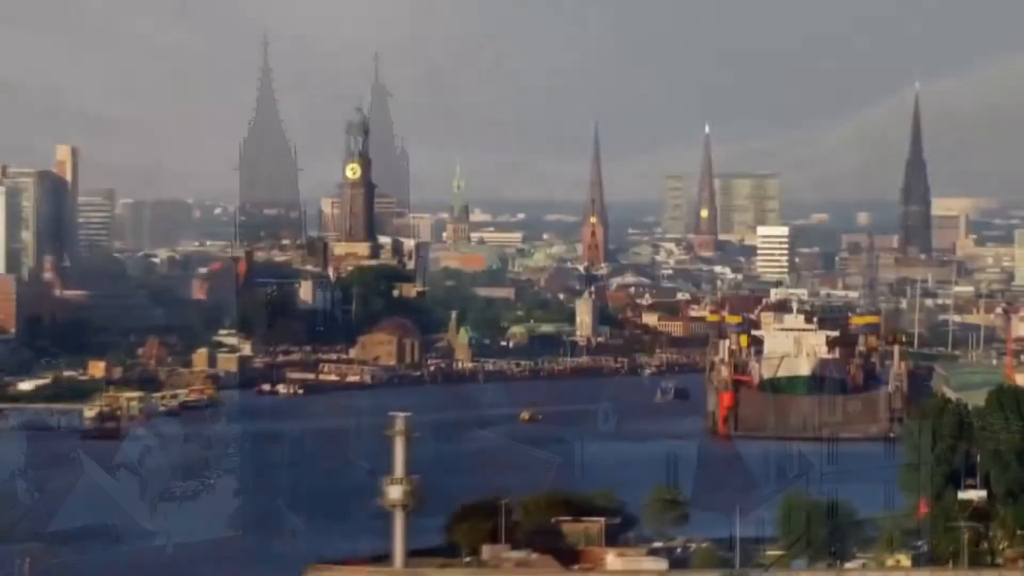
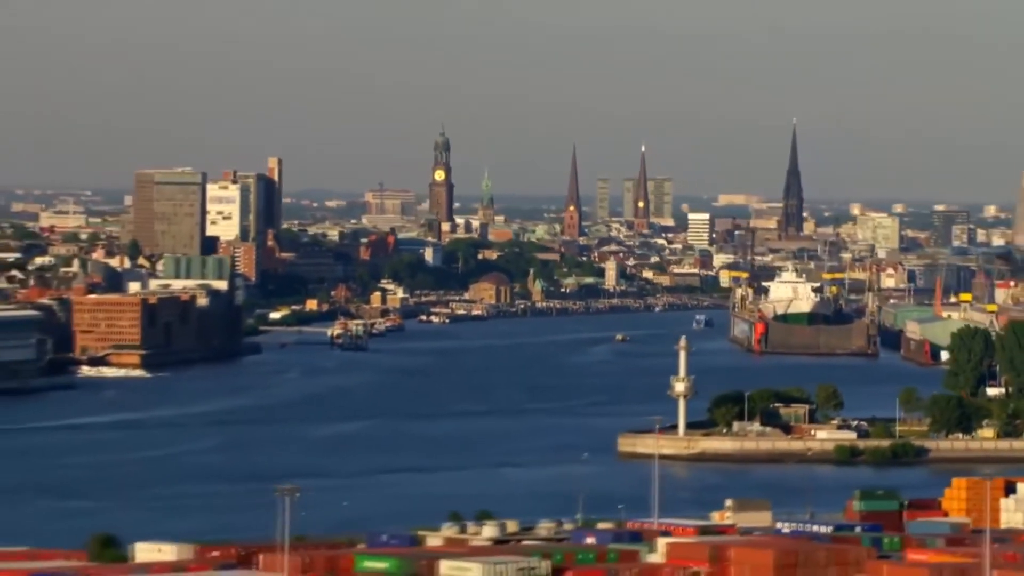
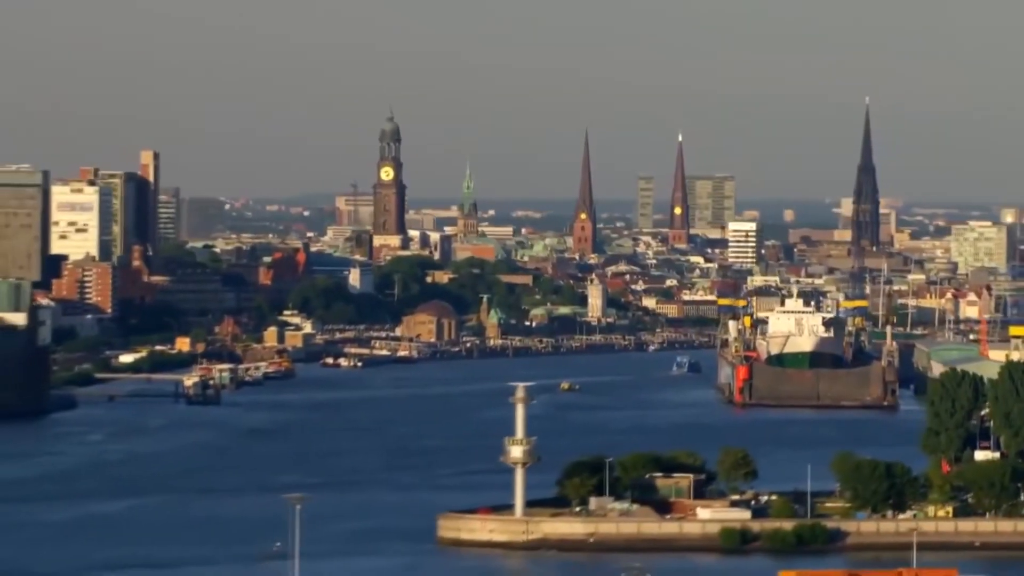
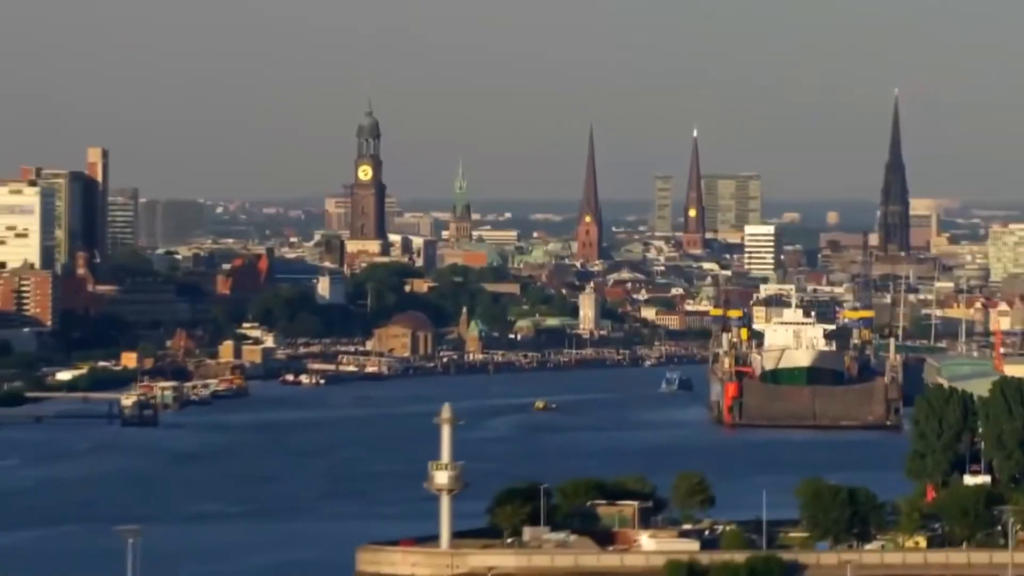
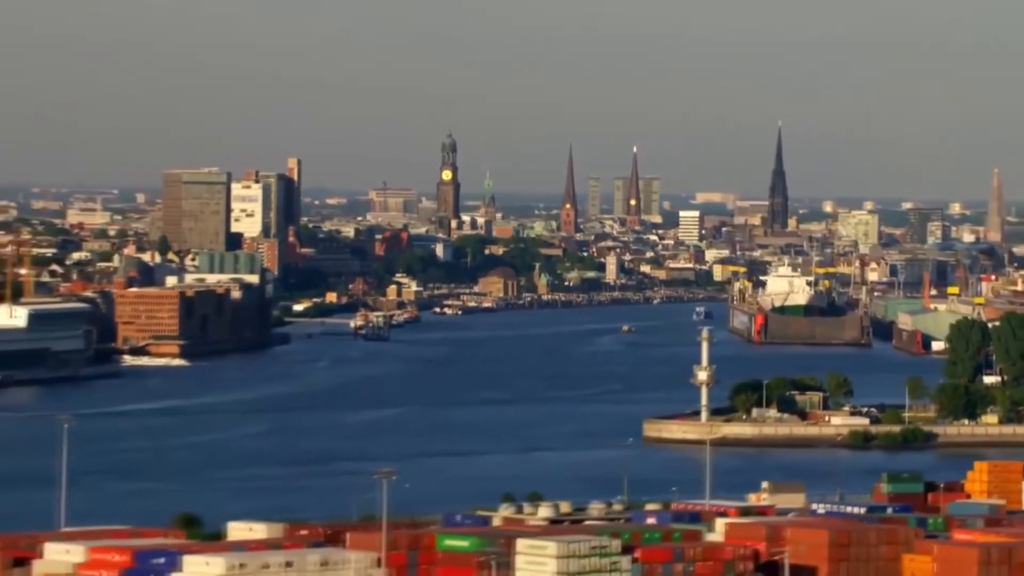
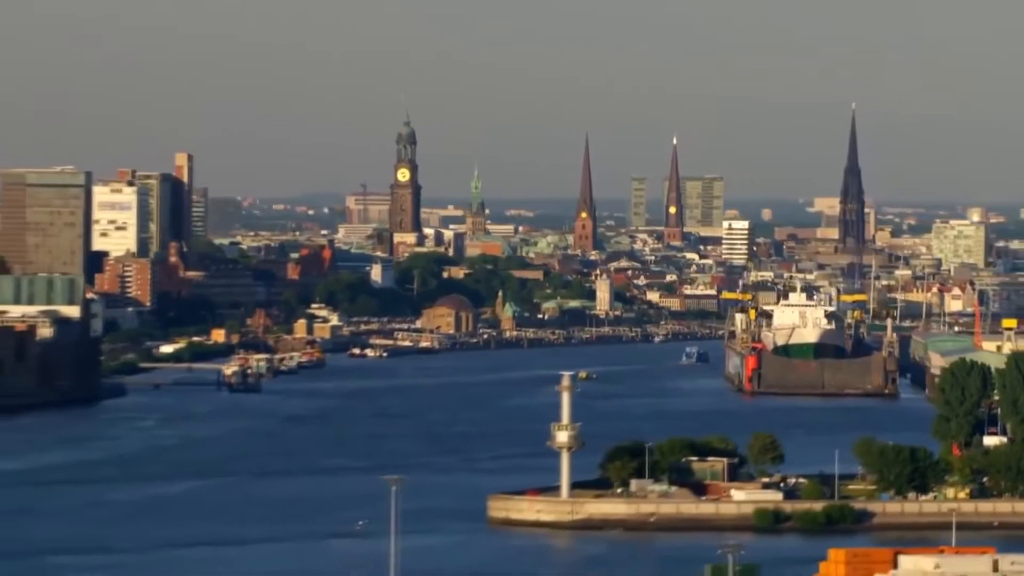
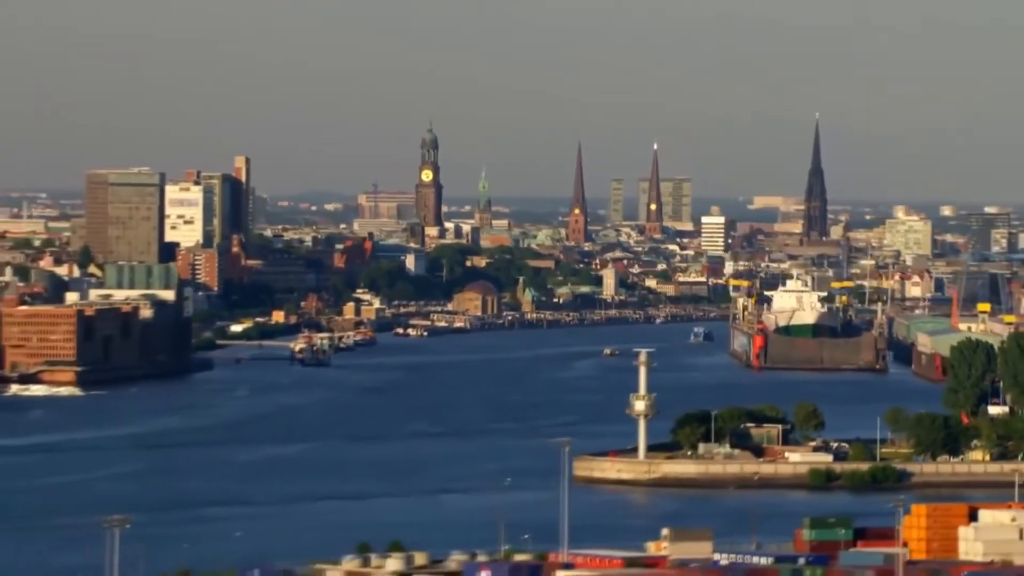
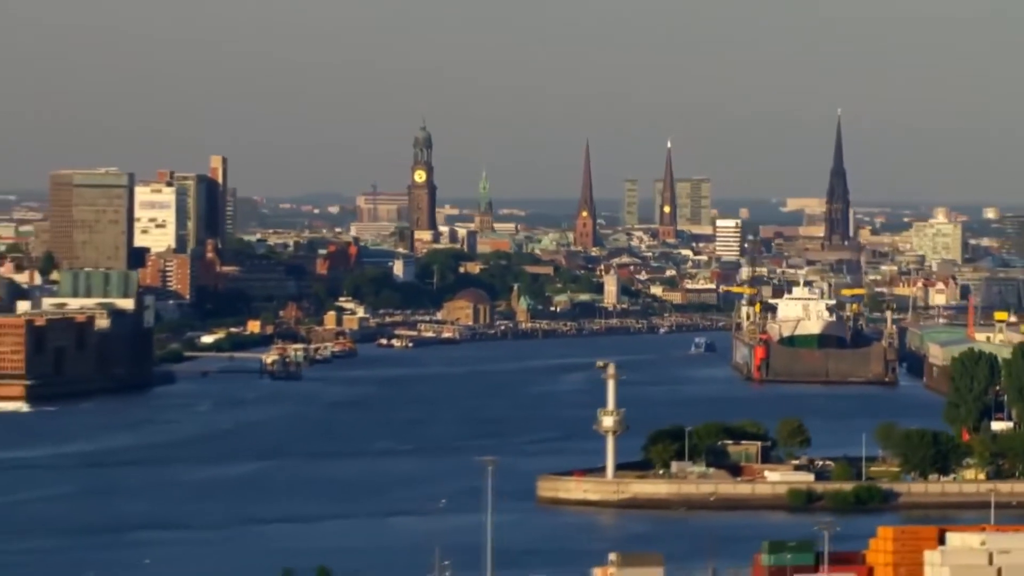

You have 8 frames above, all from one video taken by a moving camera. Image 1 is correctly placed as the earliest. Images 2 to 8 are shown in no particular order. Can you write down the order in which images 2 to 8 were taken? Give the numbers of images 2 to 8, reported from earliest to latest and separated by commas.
4, 3, 6, 8, 7, 2, 5
